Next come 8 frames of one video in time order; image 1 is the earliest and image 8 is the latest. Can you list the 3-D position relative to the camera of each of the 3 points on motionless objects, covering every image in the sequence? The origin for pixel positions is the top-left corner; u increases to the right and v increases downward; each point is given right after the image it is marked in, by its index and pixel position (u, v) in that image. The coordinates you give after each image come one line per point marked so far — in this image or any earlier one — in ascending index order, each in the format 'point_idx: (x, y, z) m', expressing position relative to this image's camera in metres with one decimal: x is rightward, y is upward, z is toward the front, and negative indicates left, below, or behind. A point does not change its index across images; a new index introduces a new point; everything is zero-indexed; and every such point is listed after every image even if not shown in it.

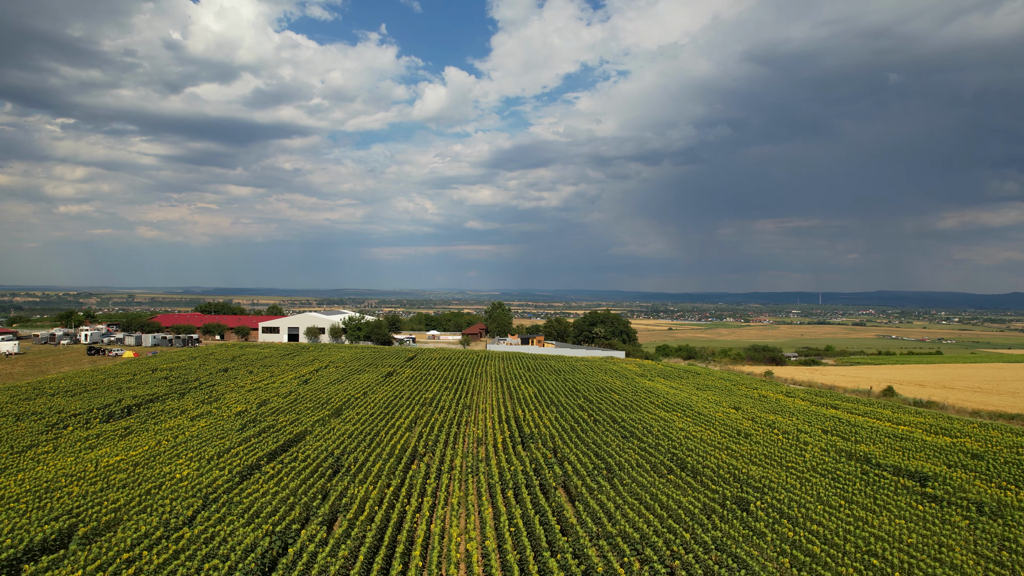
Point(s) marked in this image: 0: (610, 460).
0: (+3.7, -6.4, +17.9) m
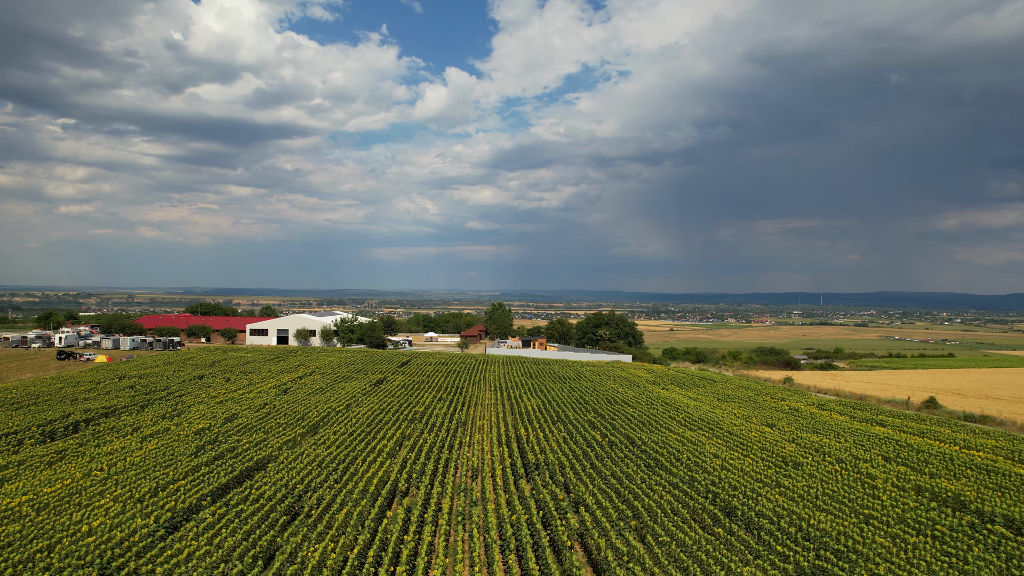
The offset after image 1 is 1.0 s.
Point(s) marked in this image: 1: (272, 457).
0: (+3.7, -6.4, +14.2) m
1: (-9.8, -7.0, +19.9) m
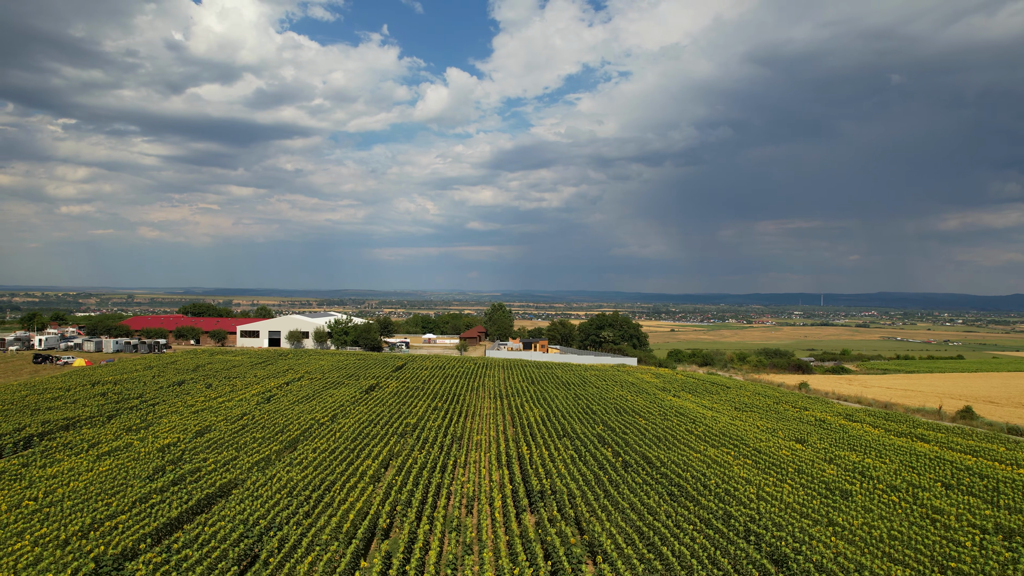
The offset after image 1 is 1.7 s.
0: (+3.7, -6.4, +11.7) m
1: (-9.8, -7.0, +17.3) m
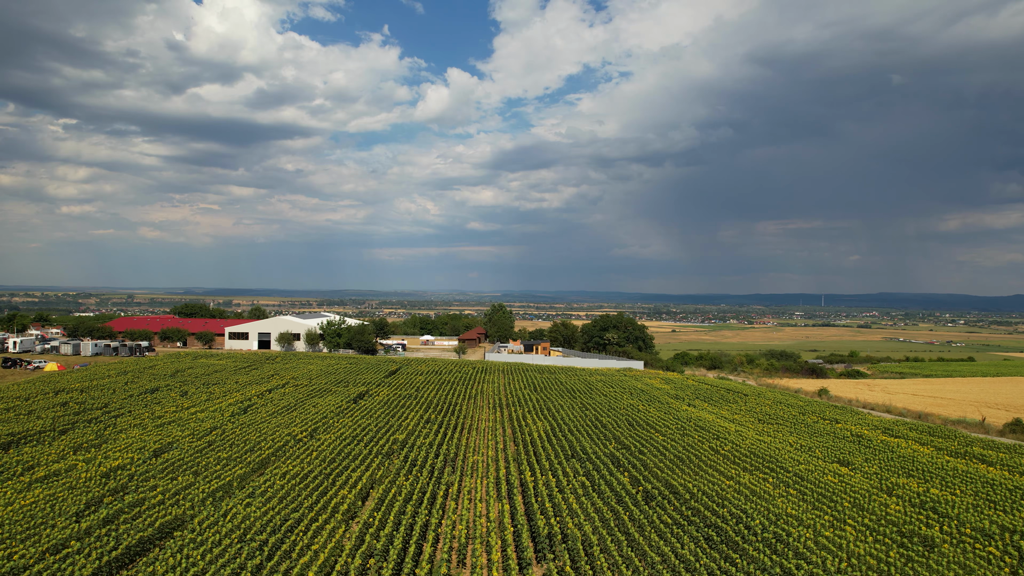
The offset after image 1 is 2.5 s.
0: (+3.8, -6.3, +8.8) m
1: (-9.7, -6.9, +14.4) m
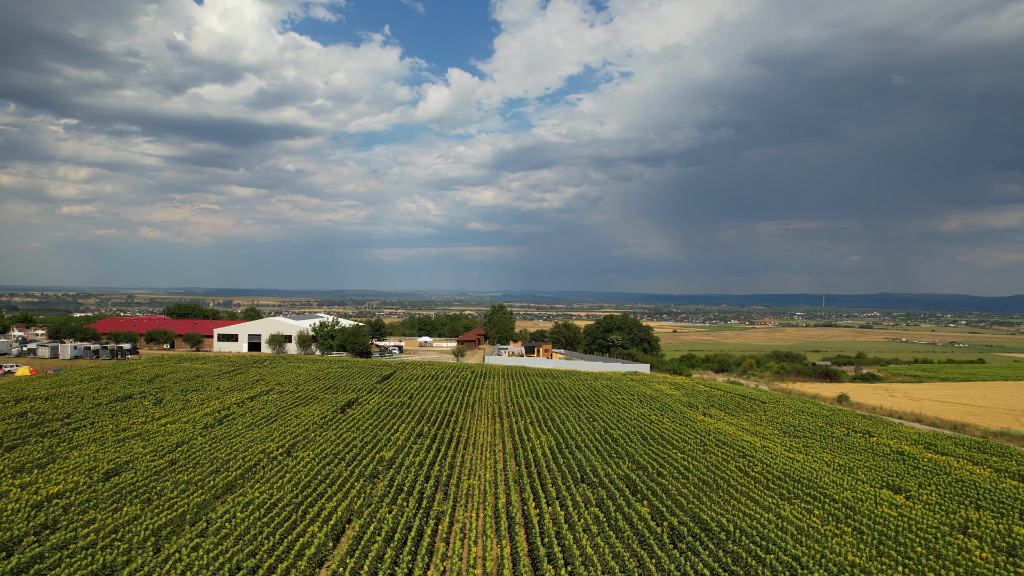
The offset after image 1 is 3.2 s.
0: (+3.8, -6.3, +6.2) m
1: (-9.7, -6.9, +11.8) m
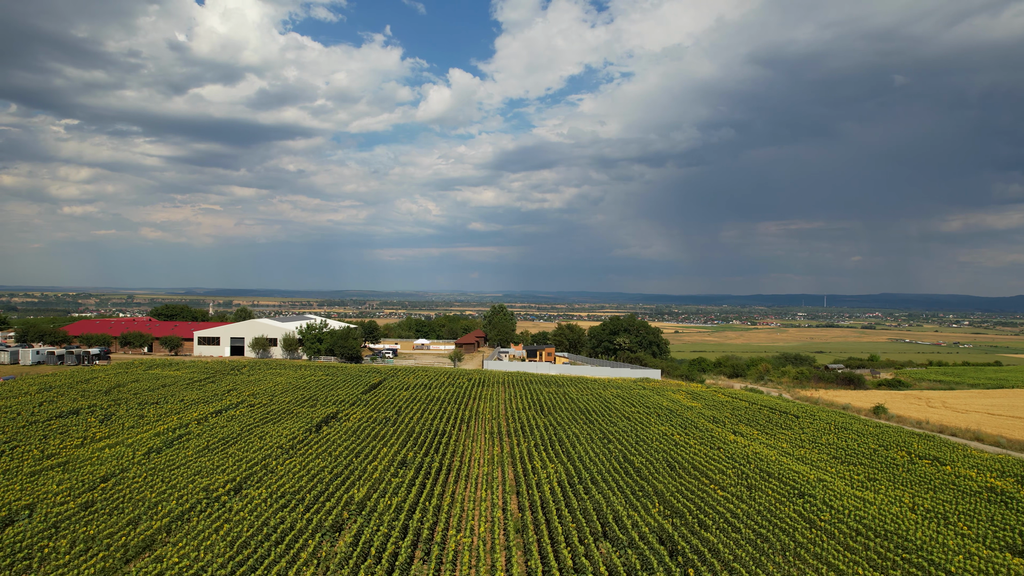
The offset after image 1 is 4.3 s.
0: (+3.8, -6.3, +2.0) m
1: (-9.7, -6.8, +7.7) m
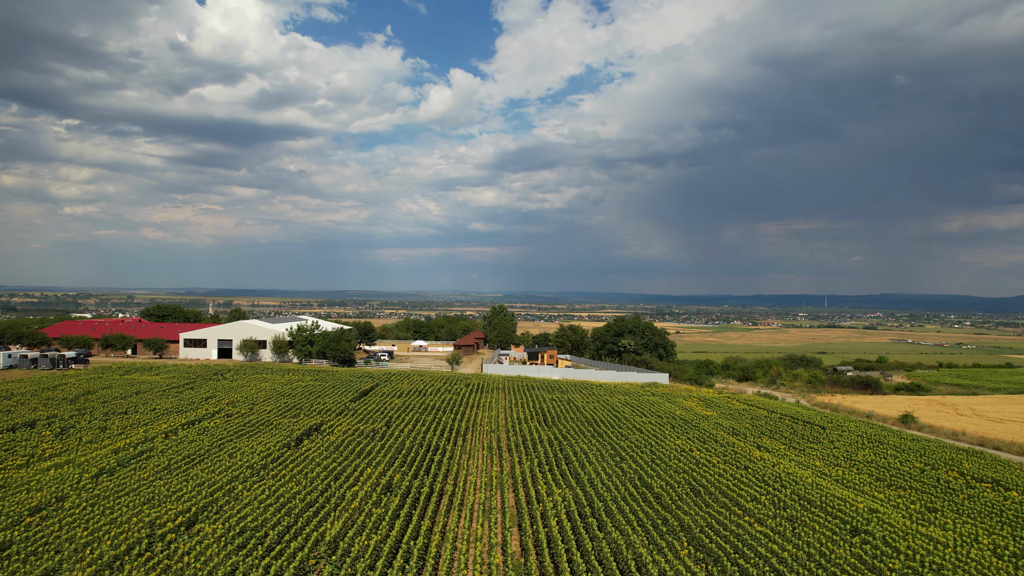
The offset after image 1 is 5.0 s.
0: (+3.8, -6.2, -0.6) m
1: (-9.7, -6.8, +5.1) m
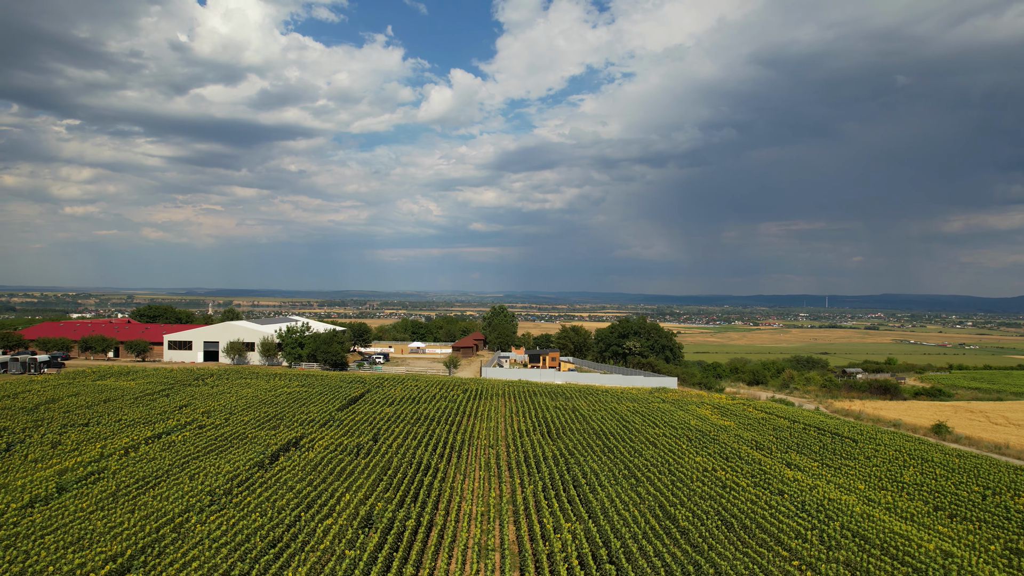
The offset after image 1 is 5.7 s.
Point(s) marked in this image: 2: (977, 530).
0: (+3.8, -6.1, -3.3) m
1: (-9.7, -6.7, +2.4) m
2: (+14.5, -7.6, +15.2) m
